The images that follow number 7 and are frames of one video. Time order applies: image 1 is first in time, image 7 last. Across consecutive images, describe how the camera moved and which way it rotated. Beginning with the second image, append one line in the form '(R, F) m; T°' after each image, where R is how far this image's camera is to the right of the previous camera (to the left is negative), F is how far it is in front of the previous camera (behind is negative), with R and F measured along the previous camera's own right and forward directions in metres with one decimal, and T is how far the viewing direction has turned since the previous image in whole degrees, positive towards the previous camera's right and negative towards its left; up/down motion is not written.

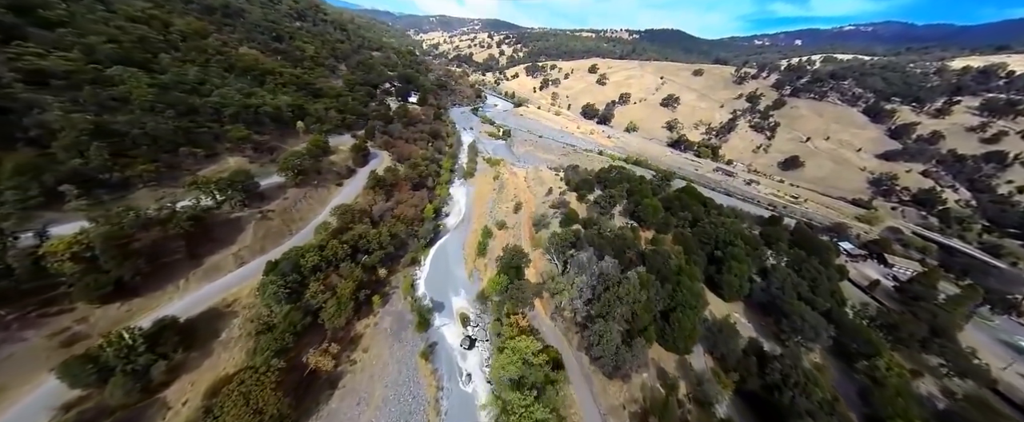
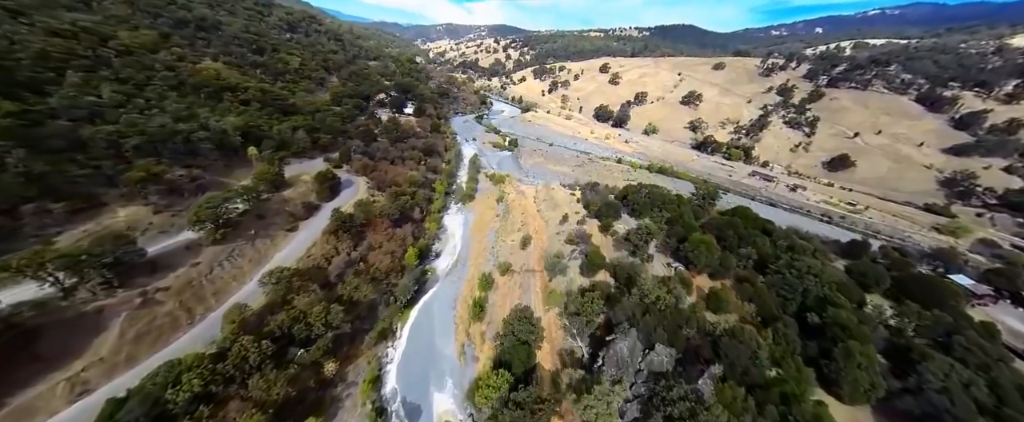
(+0.6, +6.2) m; -2°
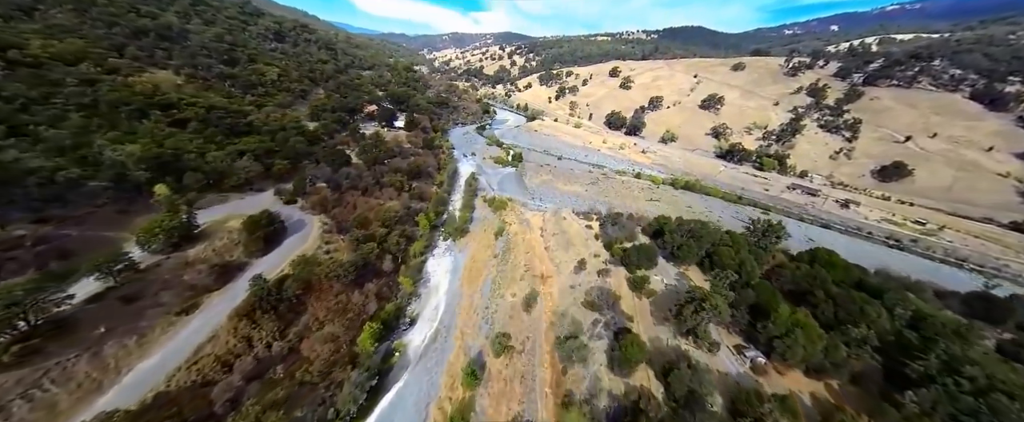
(+0.7, +6.2) m; -2°
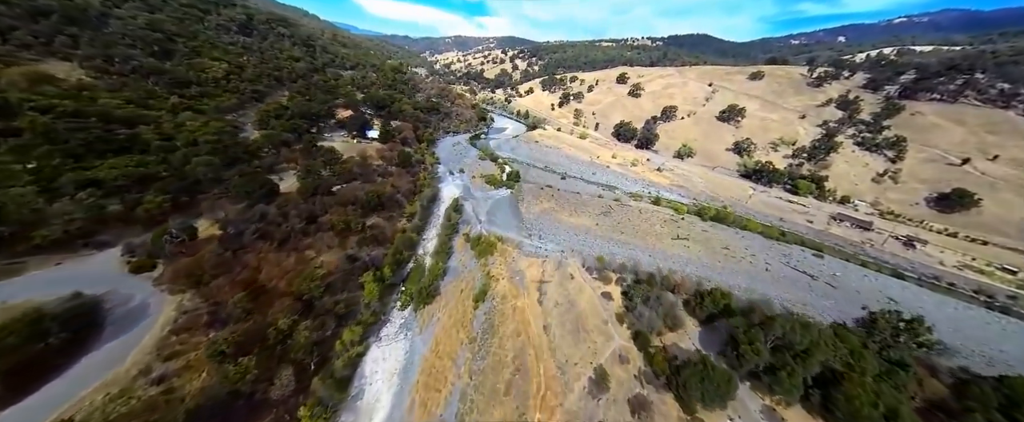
(+0.9, +7.8) m; 0°
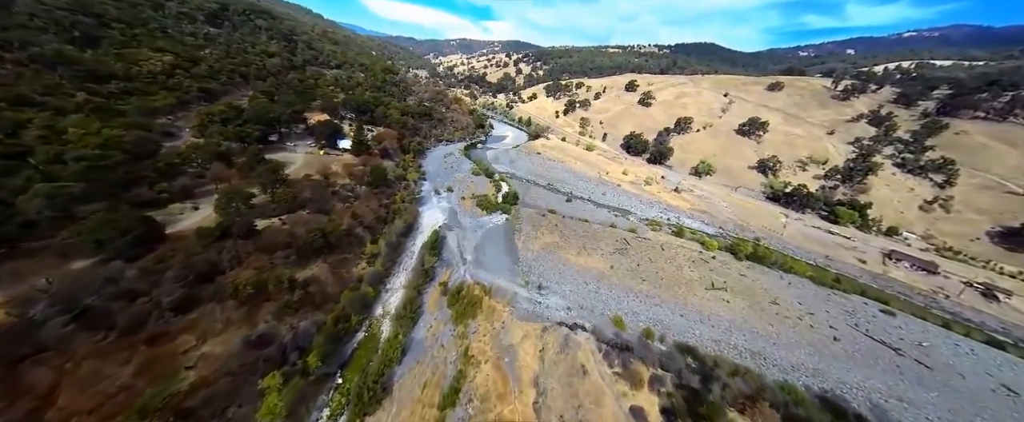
(+0.6, +6.3) m; 0°
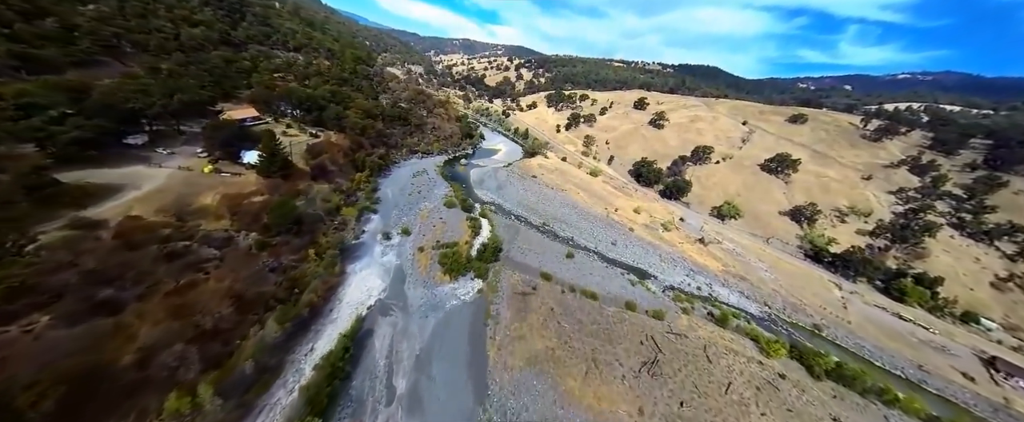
(+0.9, +10.2) m; +1°
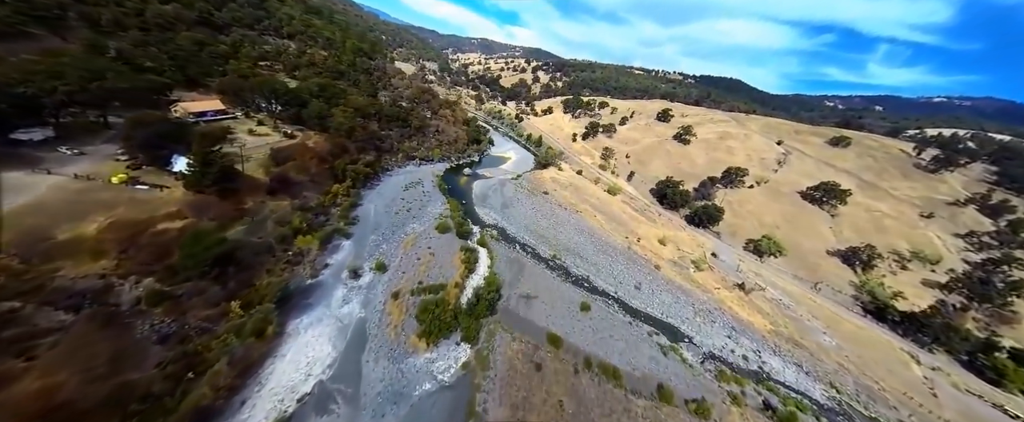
(0.0, +5.6) m; -2°
